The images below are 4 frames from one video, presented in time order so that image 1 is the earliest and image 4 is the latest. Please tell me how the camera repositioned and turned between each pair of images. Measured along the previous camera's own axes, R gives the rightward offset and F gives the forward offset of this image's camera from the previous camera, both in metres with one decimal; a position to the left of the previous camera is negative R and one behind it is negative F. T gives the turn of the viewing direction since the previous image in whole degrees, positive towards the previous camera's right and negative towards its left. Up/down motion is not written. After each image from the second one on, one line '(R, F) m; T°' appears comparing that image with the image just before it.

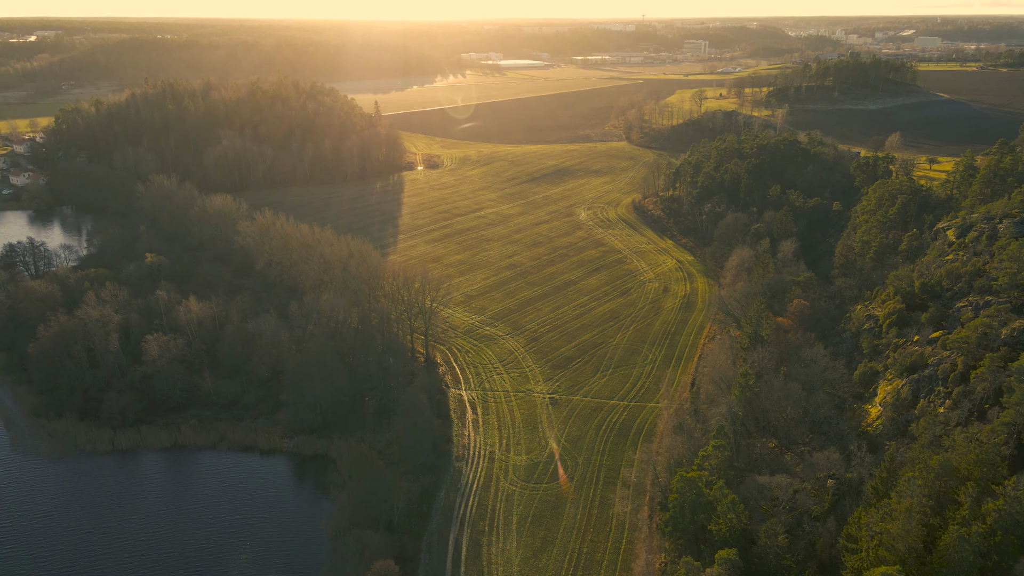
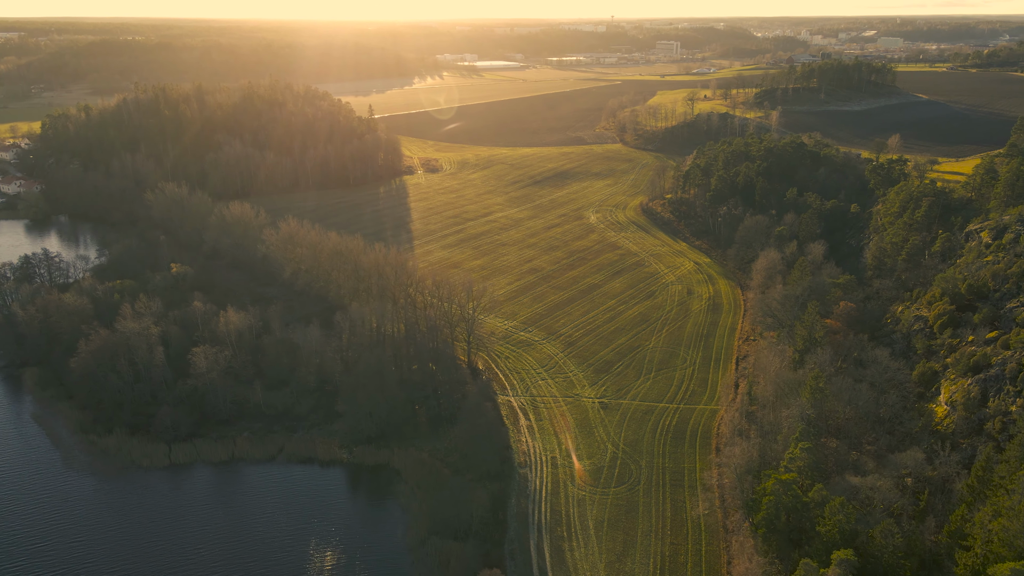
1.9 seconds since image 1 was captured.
(-3.9, -0.2) m; +2°
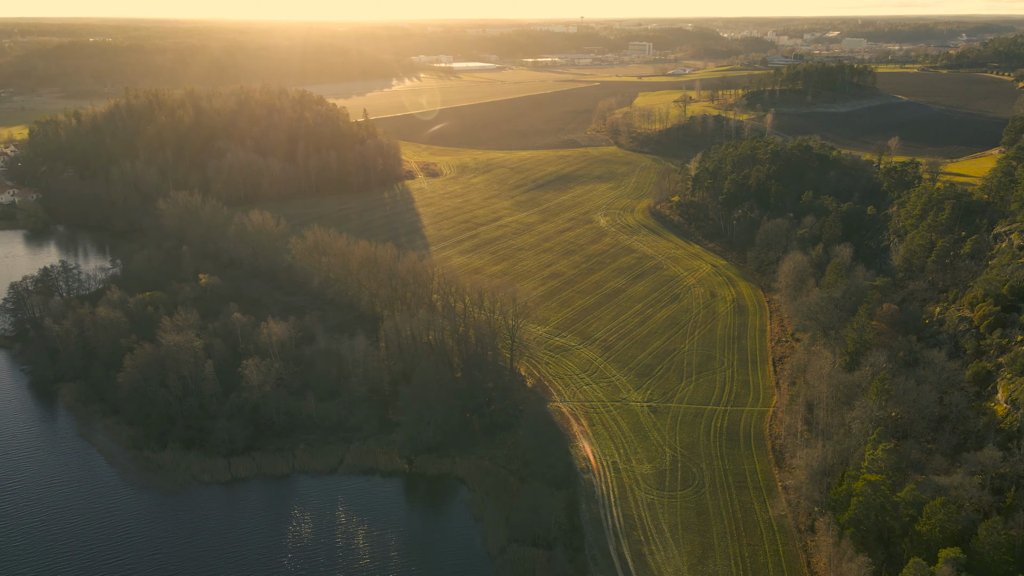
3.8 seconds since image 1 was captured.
(-3.9, -0.3) m; +2°
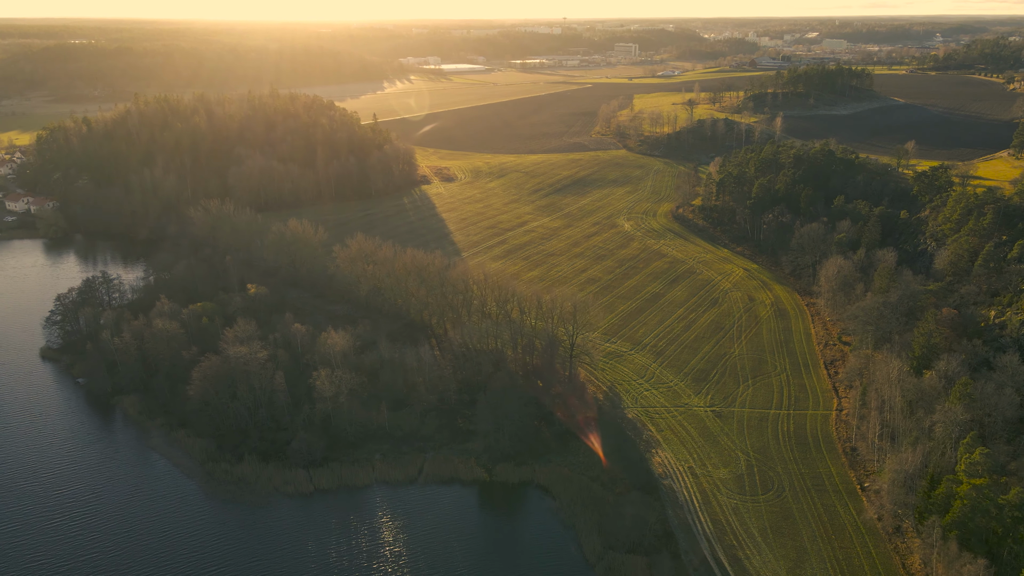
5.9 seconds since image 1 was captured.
(-4.3, -0.3) m; +1°
